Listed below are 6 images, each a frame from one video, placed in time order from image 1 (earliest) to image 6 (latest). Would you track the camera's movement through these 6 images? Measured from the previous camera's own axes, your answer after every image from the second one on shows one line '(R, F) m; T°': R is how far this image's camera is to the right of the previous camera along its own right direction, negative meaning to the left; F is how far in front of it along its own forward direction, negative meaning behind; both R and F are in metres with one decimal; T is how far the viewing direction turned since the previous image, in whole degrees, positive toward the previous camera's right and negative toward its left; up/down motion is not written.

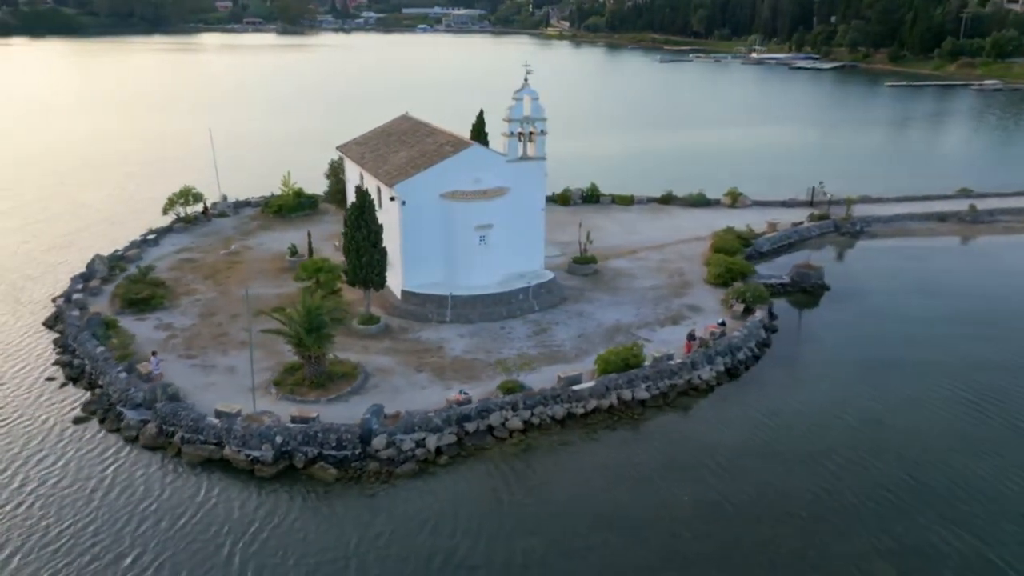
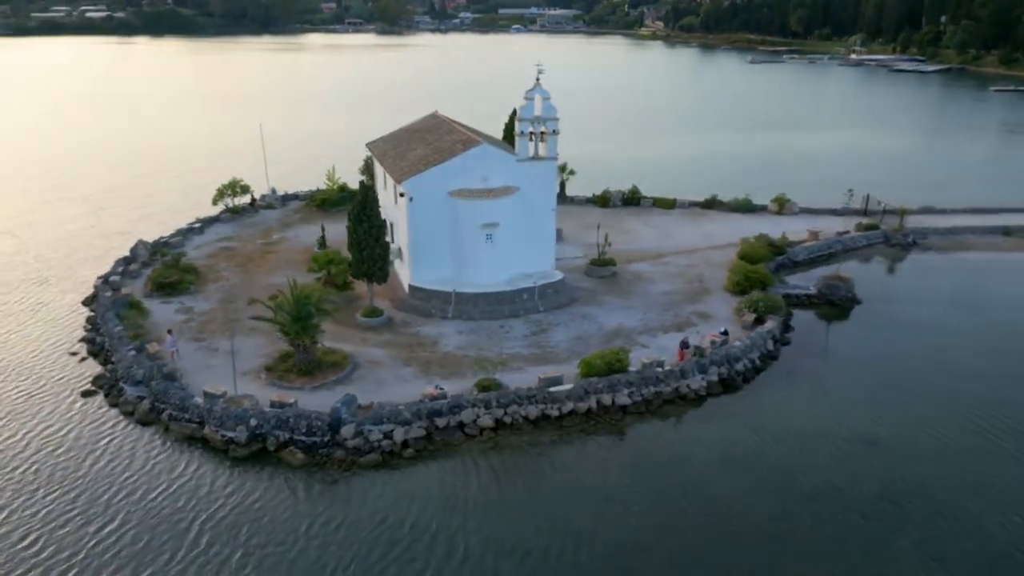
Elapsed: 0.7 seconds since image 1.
(+3.4, +0.2) m; -7°
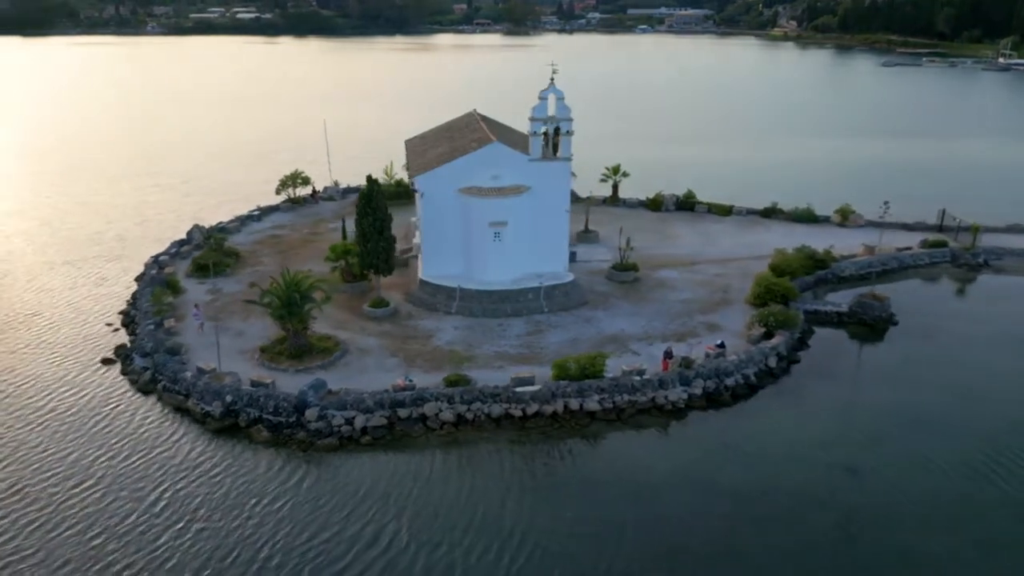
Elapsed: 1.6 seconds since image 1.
(+4.5, +0.3) m; -9°
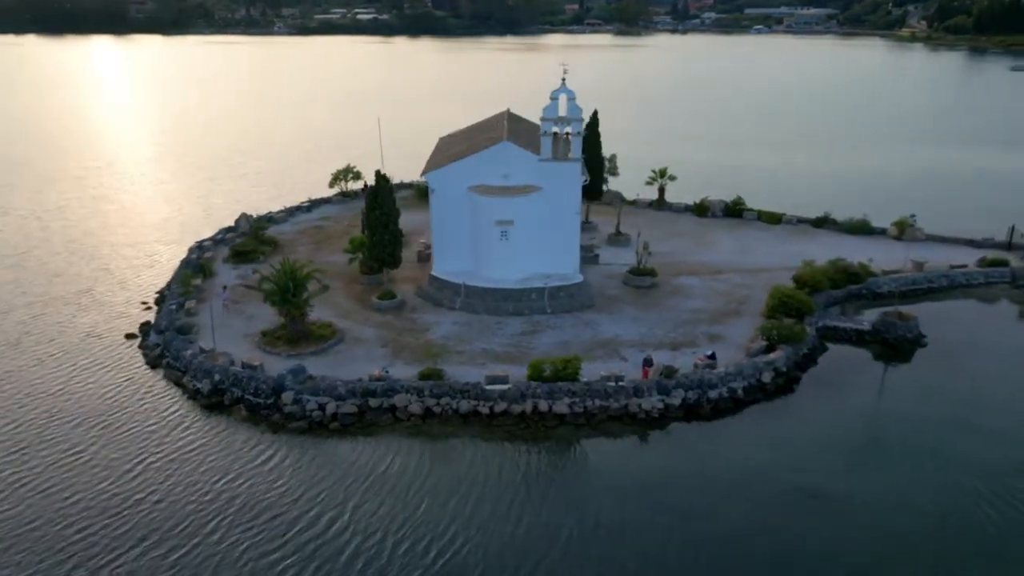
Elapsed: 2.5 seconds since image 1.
(+4.0, +0.2) m; -8°
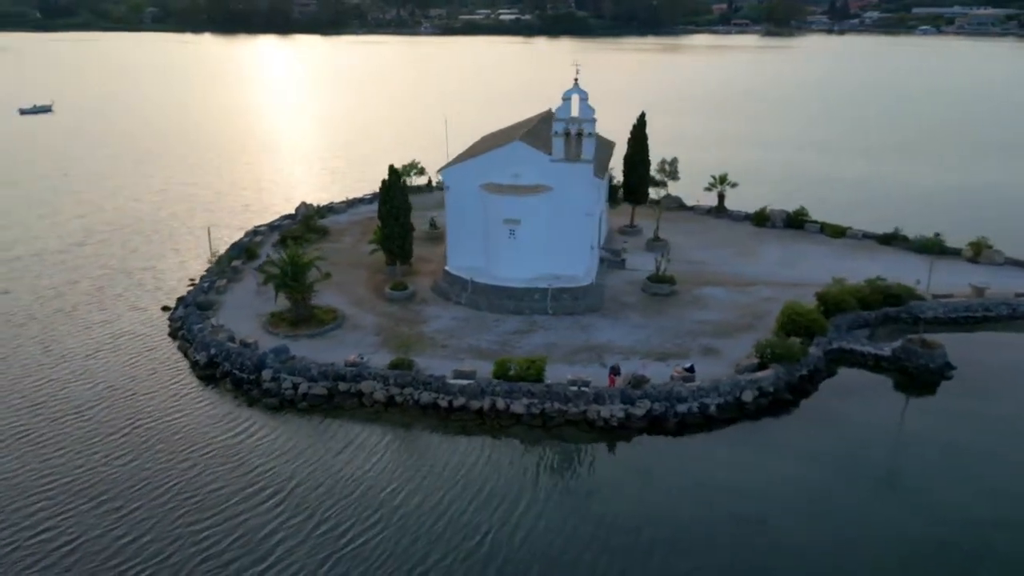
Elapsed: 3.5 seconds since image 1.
(+5.2, +0.3) m; -10°
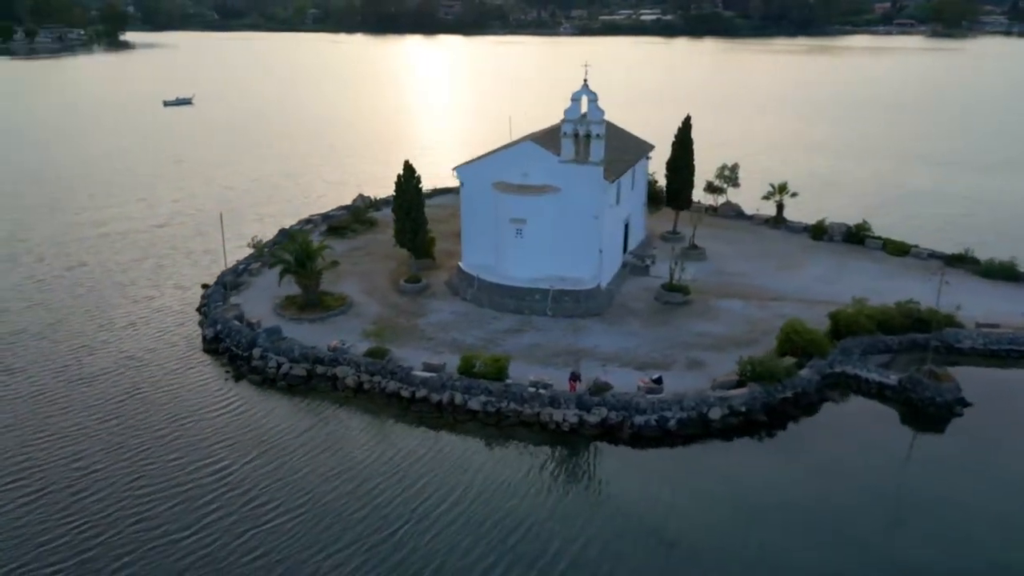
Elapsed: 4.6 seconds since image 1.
(+5.2, +0.3) m; -10°
